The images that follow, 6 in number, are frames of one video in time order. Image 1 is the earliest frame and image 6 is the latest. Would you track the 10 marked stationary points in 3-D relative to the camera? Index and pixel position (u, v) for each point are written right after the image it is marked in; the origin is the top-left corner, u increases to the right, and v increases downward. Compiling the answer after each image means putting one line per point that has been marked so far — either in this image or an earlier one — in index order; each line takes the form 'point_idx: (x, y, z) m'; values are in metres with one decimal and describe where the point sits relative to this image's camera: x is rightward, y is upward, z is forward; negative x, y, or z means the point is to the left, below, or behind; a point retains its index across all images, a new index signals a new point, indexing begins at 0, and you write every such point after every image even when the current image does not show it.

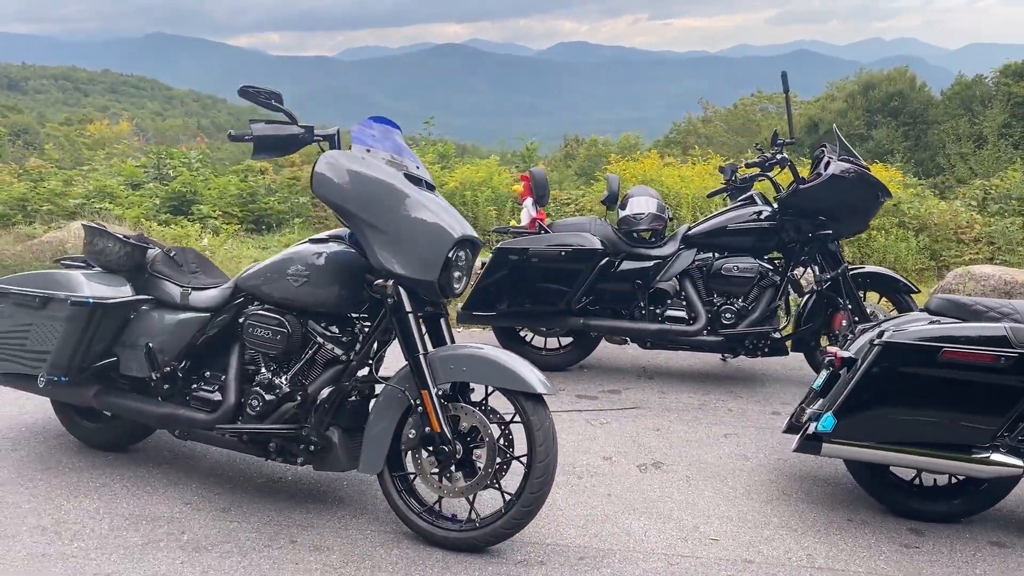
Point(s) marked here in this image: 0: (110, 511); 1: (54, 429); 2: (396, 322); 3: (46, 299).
0: (-1.6, -0.9, +3.6) m
1: (-2.3, -0.7, +4.4) m
2: (-0.5, -0.1, +3.4) m
3: (-2.0, 0.0, +3.8) m
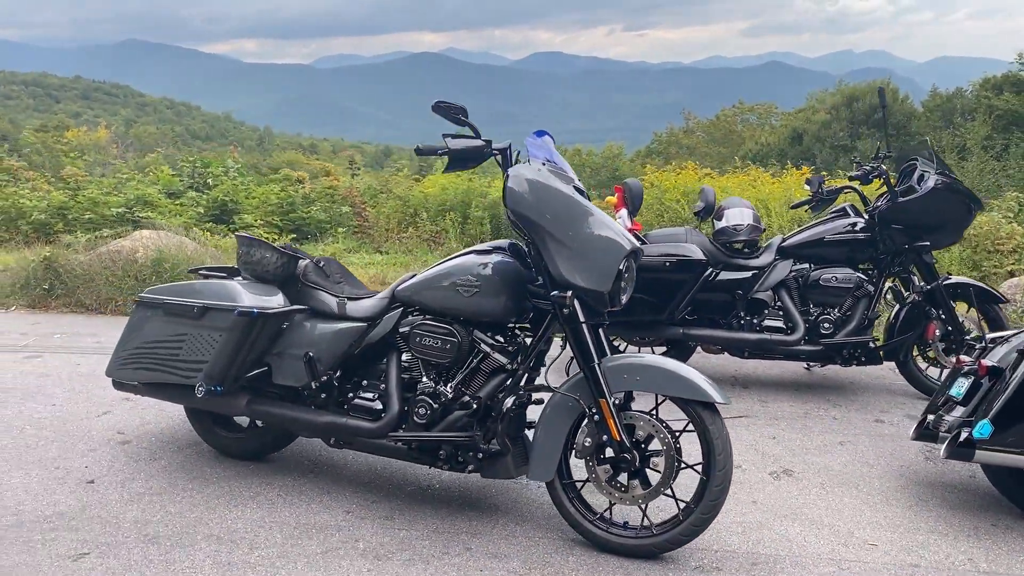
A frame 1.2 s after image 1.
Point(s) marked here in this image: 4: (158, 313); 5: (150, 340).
0: (-1.0, -1.0, +3.6) m
1: (-1.6, -0.8, +4.4) m
2: (+0.2, -0.2, +3.4) m
3: (-1.3, -0.1, +3.8) m
4: (-1.6, -0.1, +3.9) m
5: (-1.6, -0.2, +3.9) m
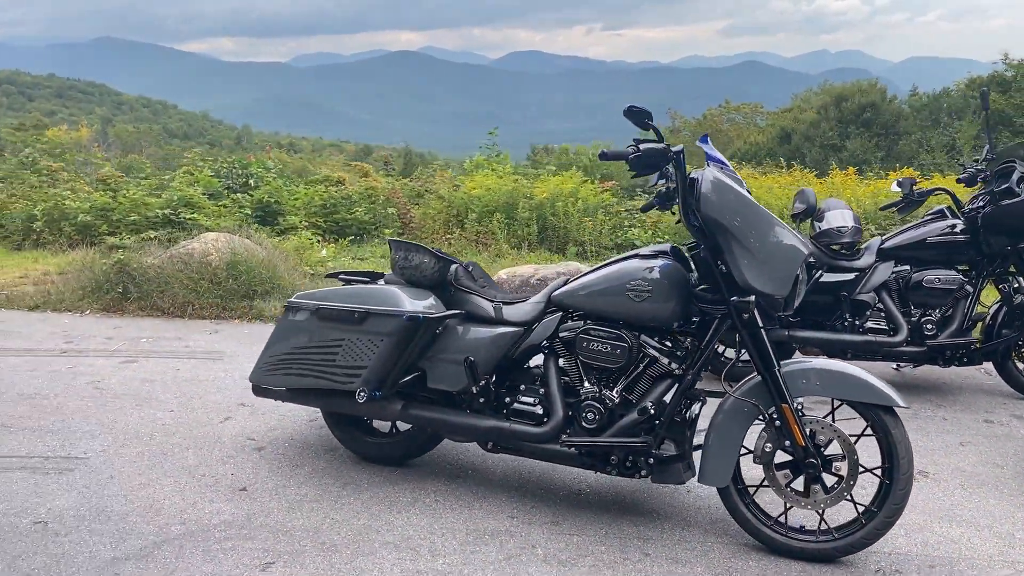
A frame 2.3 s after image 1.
0: (-0.3, -1.0, +3.6) m
1: (-0.9, -0.8, +4.4) m
2: (+0.9, -0.2, +3.4) m
3: (-0.6, -0.1, +3.8) m
4: (-0.9, -0.1, +3.9) m
5: (-0.9, -0.3, +3.9) m
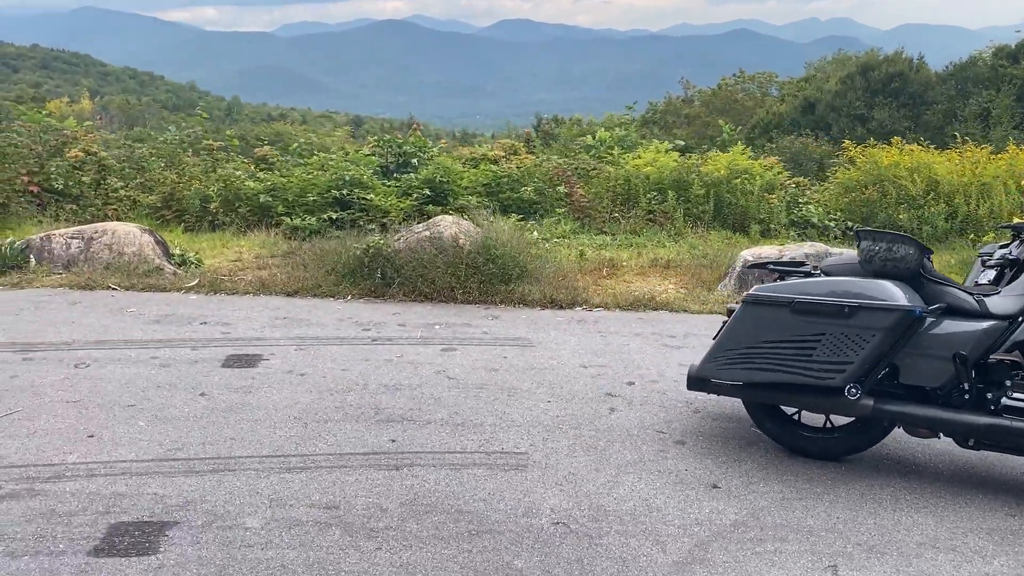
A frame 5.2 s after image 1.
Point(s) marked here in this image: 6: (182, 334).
0: (+1.8, -0.9, +3.5) m
1: (+1.1, -0.7, +4.3) m
2: (+3.0, -0.2, +3.3) m
3: (+1.4, -0.1, +3.7) m
4: (+1.2, -0.1, +3.8) m
5: (+1.1, -0.2, +3.8) m
6: (-2.1, -0.3, +5.7) m
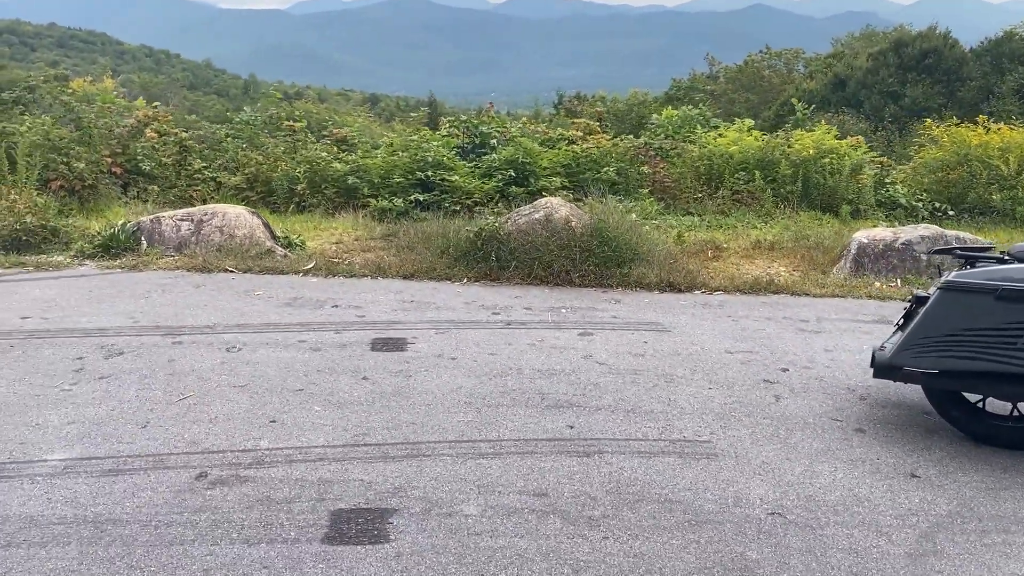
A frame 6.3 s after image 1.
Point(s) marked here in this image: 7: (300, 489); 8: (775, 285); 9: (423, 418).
0: (+2.6, -0.9, +3.4) m
1: (+1.9, -0.7, +4.2) m
2: (+3.8, -0.1, +3.2) m
3: (+2.3, 0.0, +3.6) m
4: (+2.0, 0.0, +3.7) m
5: (+2.0, -0.2, +3.7) m
6: (-1.3, -0.2, +5.7) m
7: (-0.8, -0.8, +3.5) m
8: (+2.0, 0.0, +6.7) m
9: (-0.4, -0.6, +4.2) m
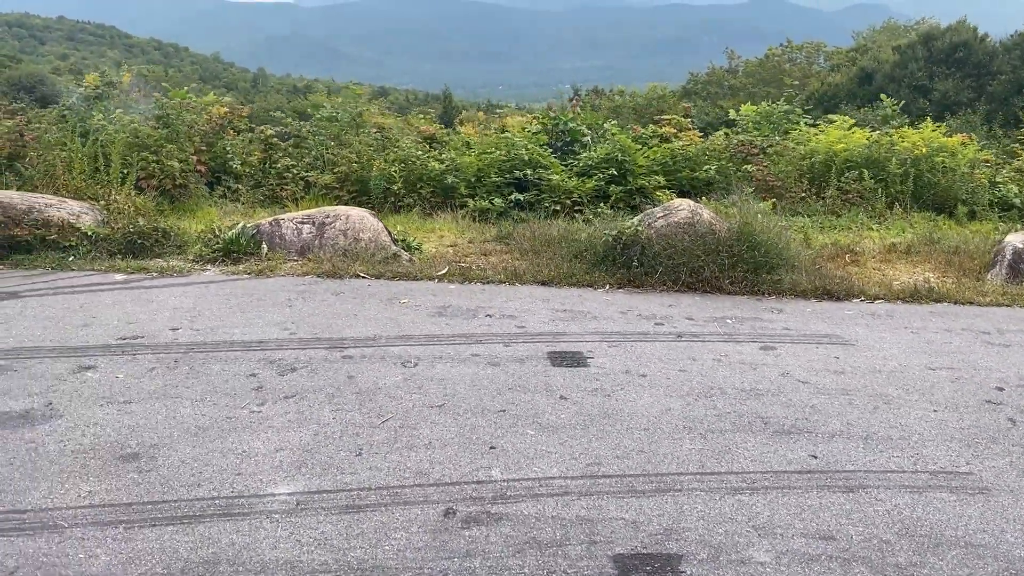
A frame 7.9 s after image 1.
0: (+3.6, -1.0, +3.1) m
1: (+3.0, -0.7, +3.9) m
2: (+4.8, -0.2, +2.9) m
3: (+3.3, -0.1, +3.2) m
4: (+3.0, -0.1, +3.4) m
5: (+3.0, -0.2, +3.4) m
6: (-0.2, -0.2, +5.4) m
7: (+0.2, -0.9, +3.1) m
8: (+3.1, 0.0, +6.3) m
9: (+0.6, -0.7, +3.9) m
